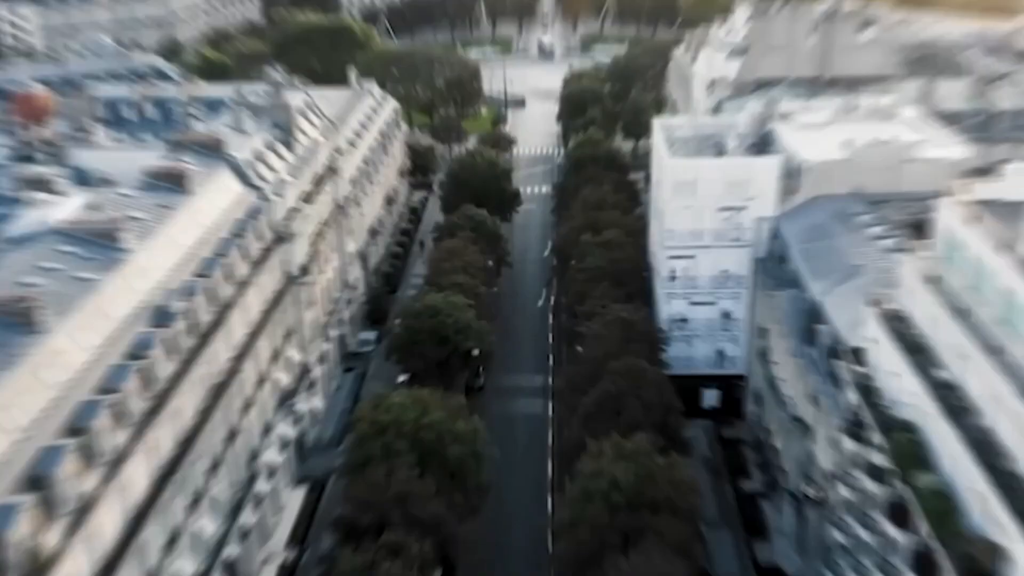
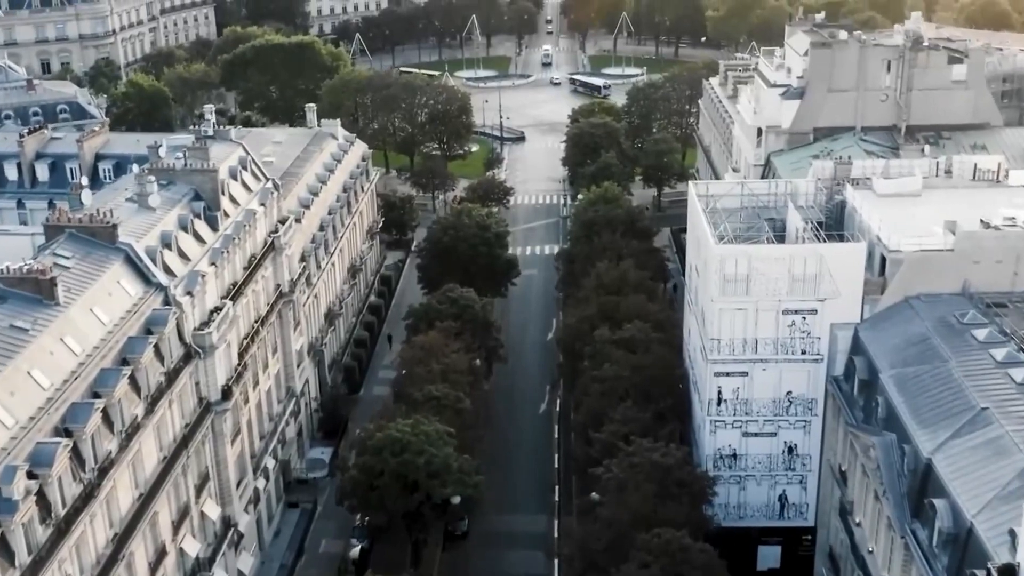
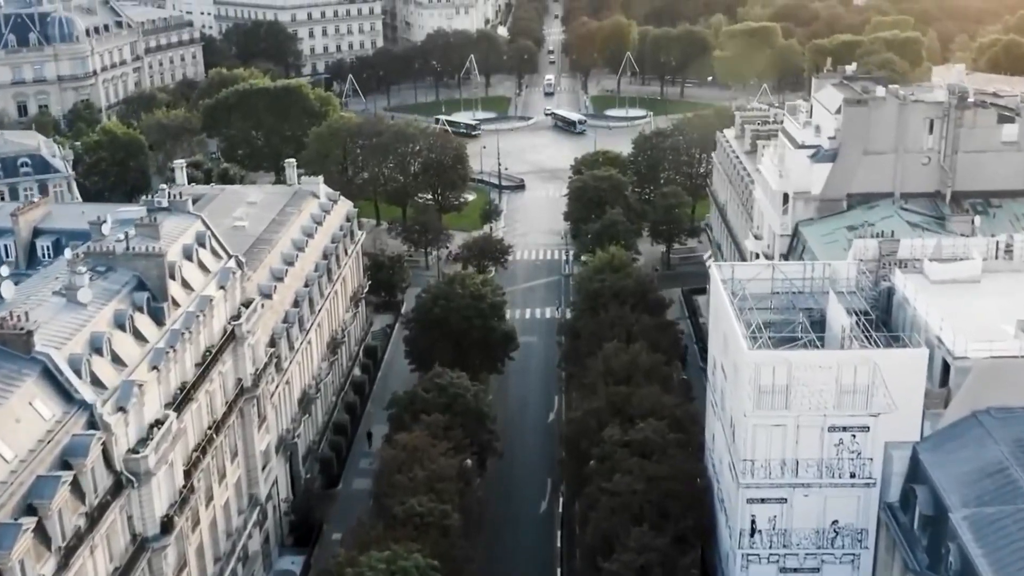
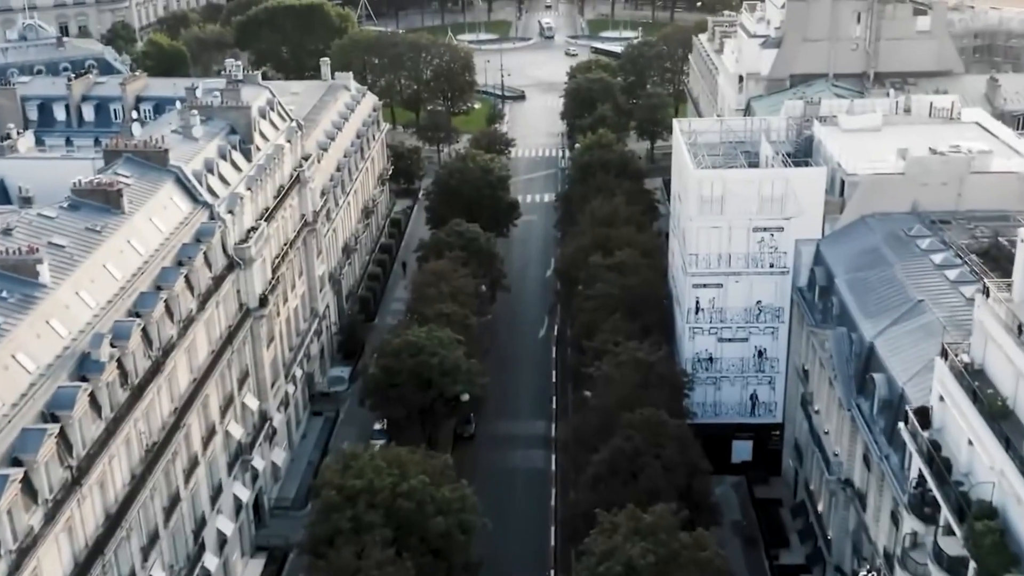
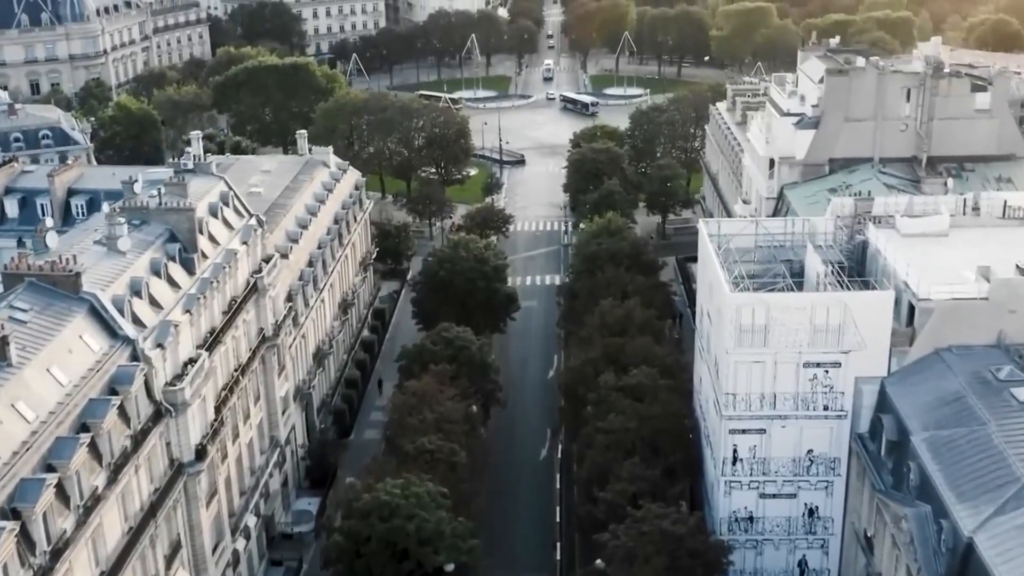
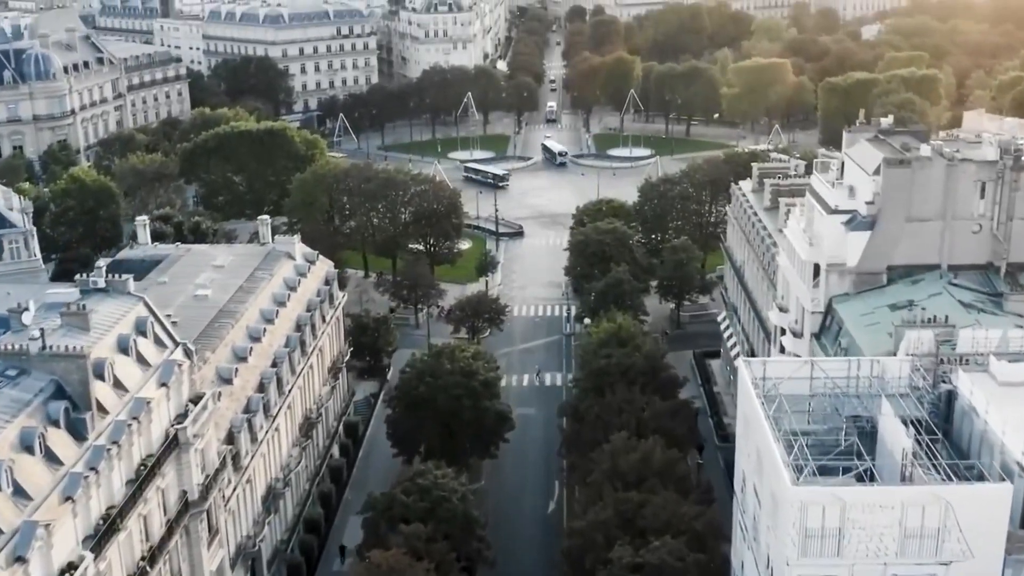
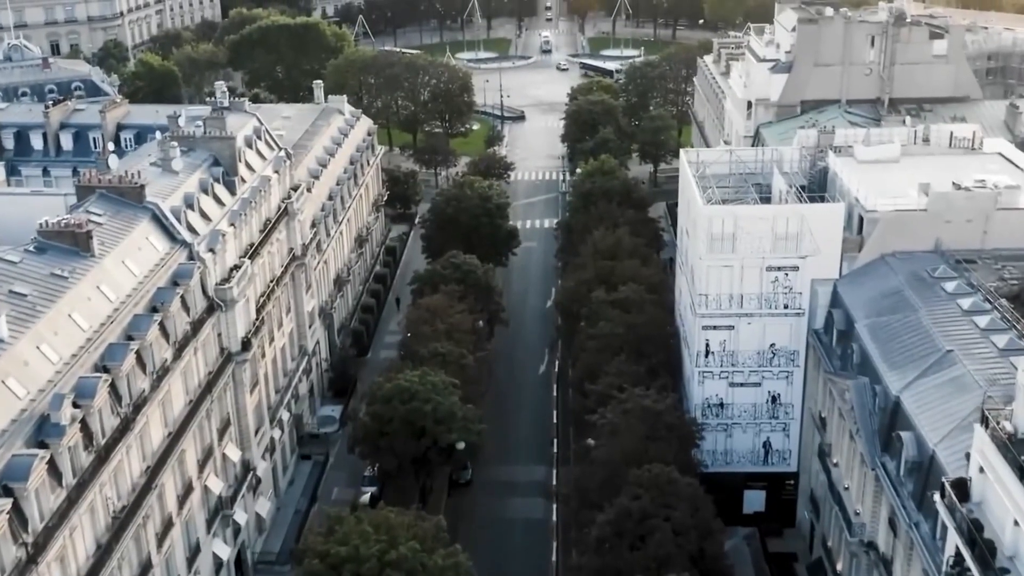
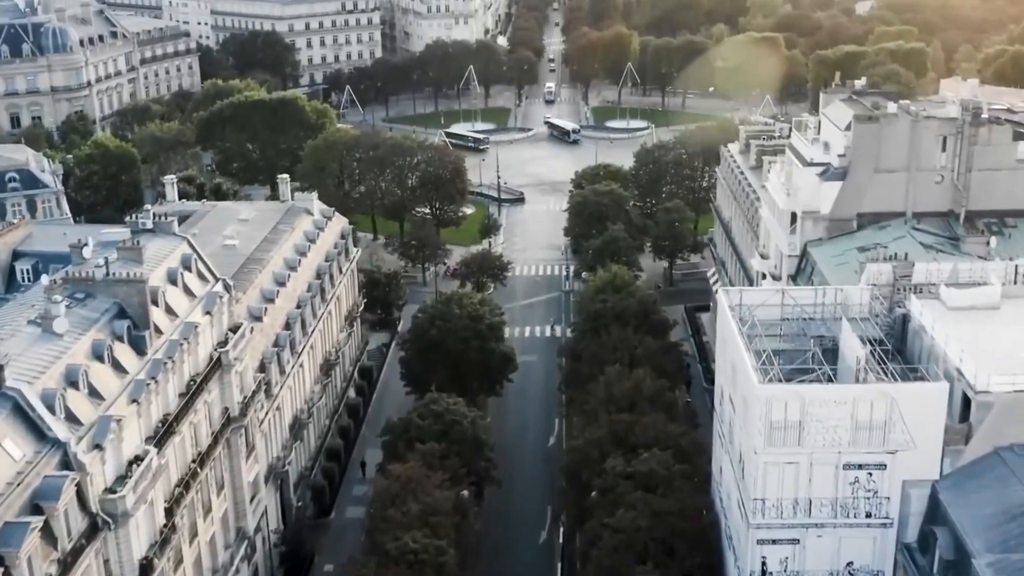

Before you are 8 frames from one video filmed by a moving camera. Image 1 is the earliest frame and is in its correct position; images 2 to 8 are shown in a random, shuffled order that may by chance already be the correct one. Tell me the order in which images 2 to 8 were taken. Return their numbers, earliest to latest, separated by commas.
4, 7, 2, 5, 3, 8, 6
